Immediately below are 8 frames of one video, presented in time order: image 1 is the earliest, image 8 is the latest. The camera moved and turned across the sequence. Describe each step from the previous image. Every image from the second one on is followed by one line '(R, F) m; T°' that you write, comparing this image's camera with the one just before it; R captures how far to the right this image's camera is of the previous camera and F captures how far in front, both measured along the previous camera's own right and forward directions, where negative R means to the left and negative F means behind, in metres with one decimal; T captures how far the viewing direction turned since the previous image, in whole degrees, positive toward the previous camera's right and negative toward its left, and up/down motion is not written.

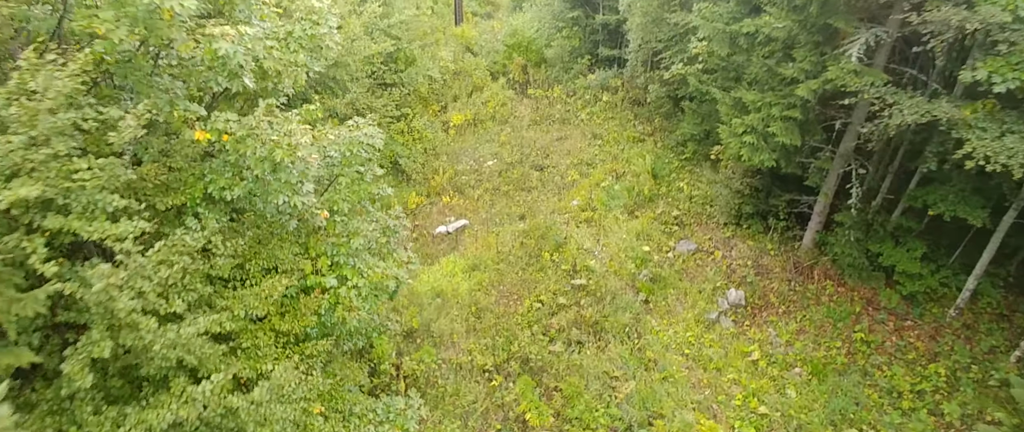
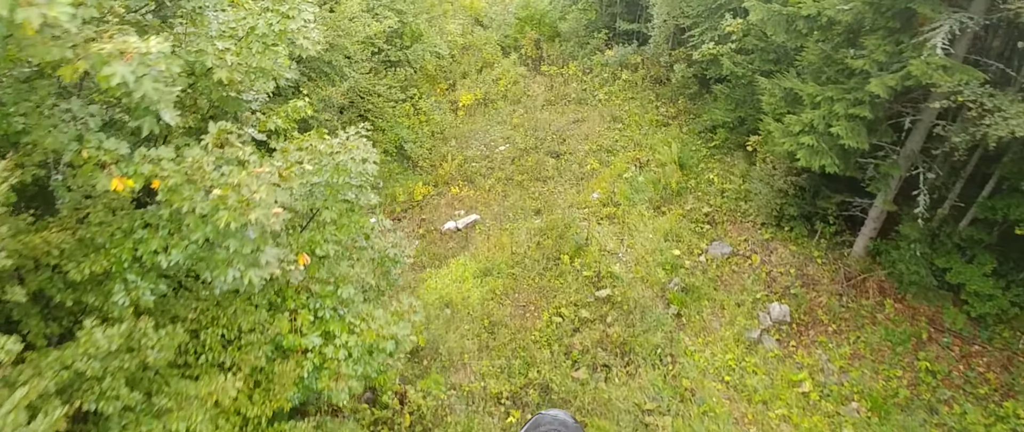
(-0.1, +1.0) m; -1°
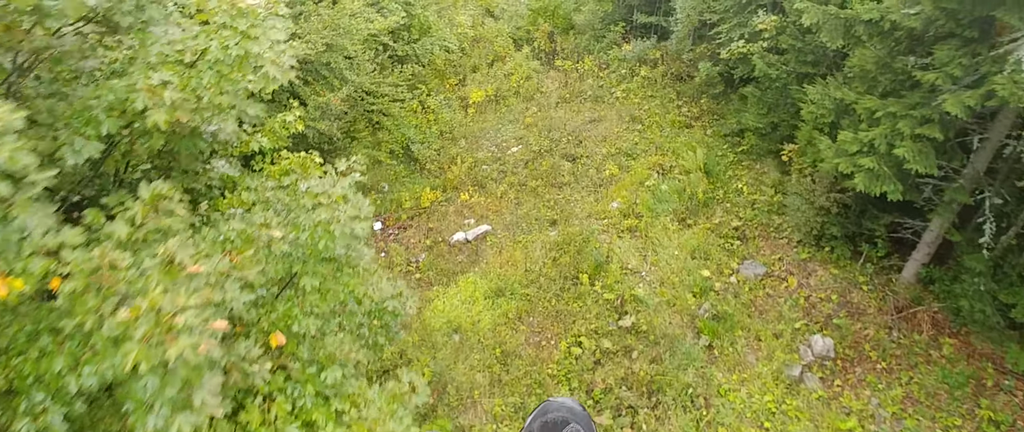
(-0.1, +0.7) m; -1°
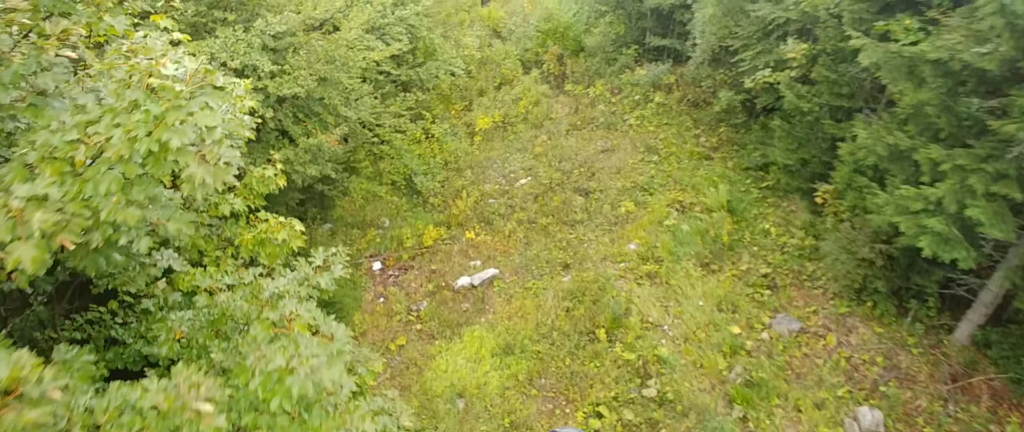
(-0.1, +0.7) m; 0°
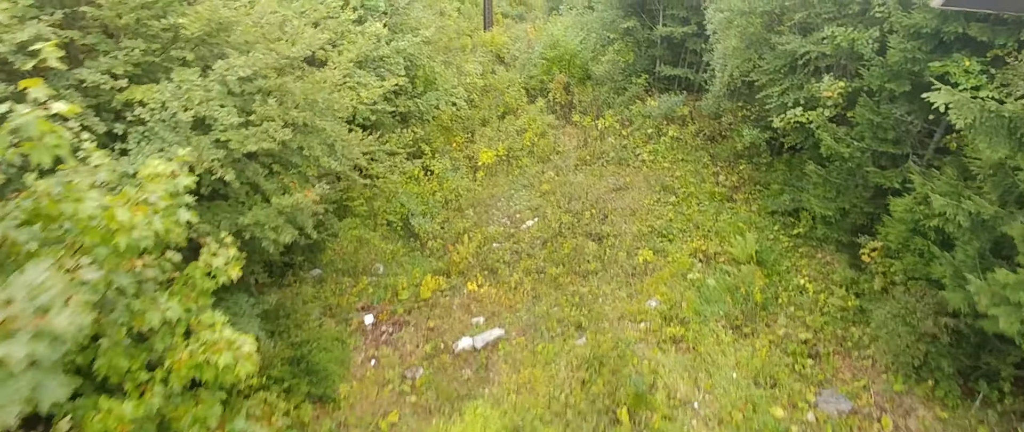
(-0.1, +0.9) m; 0°
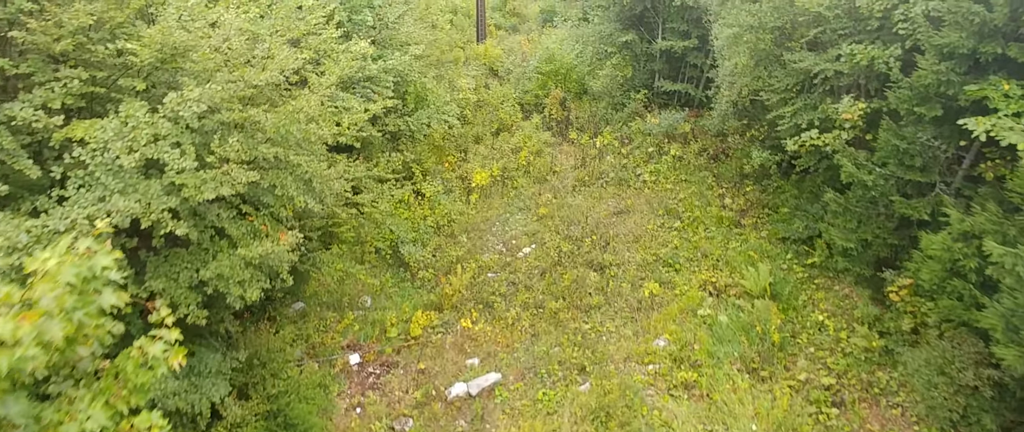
(-0.1, +0.6) m; +1°
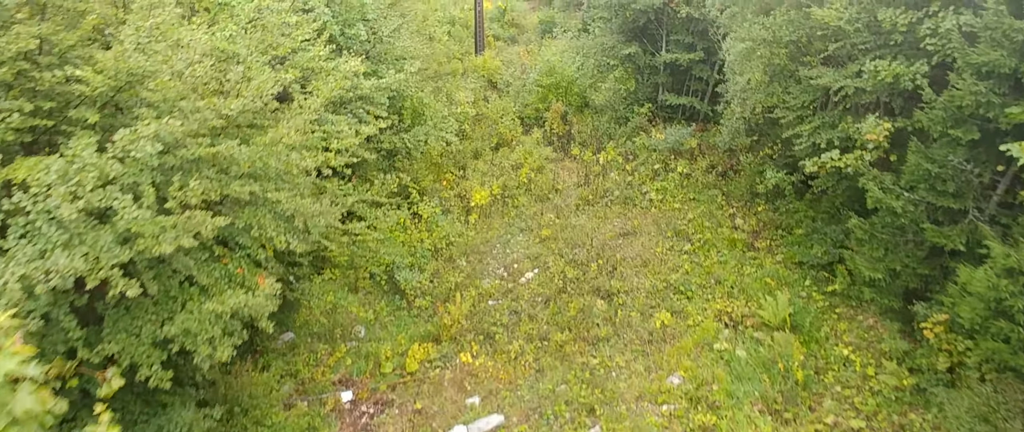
(-0.1, +0.5) m; 0°
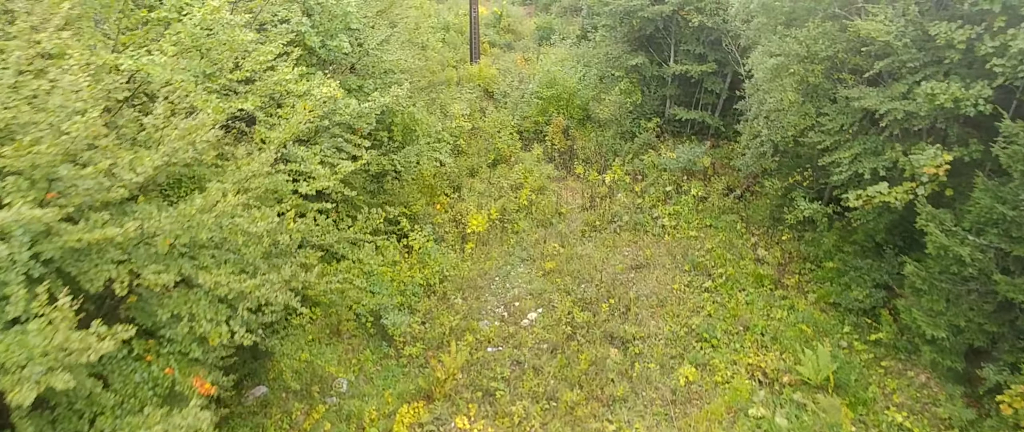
(-0.1, +1.1) m; +1°
